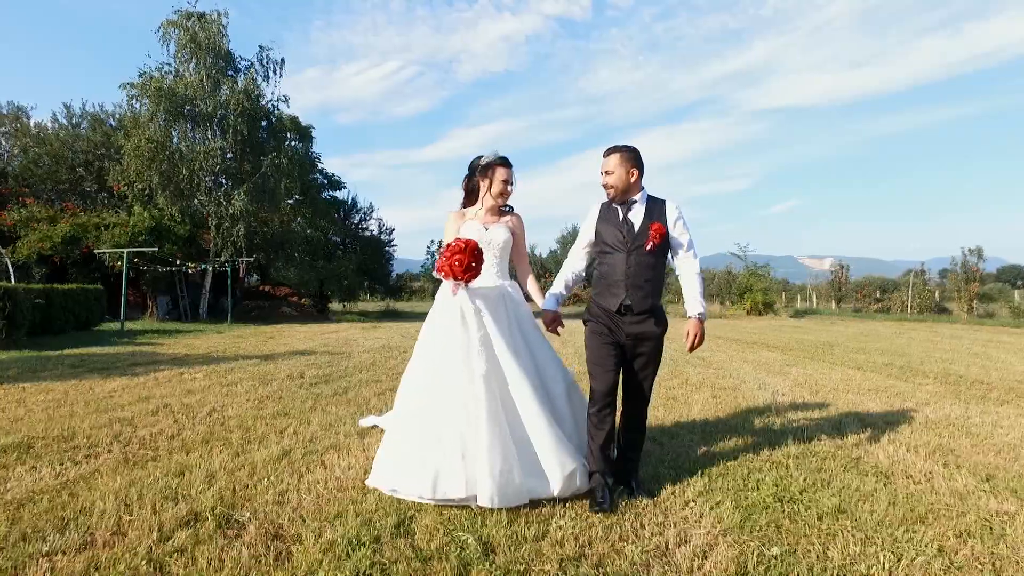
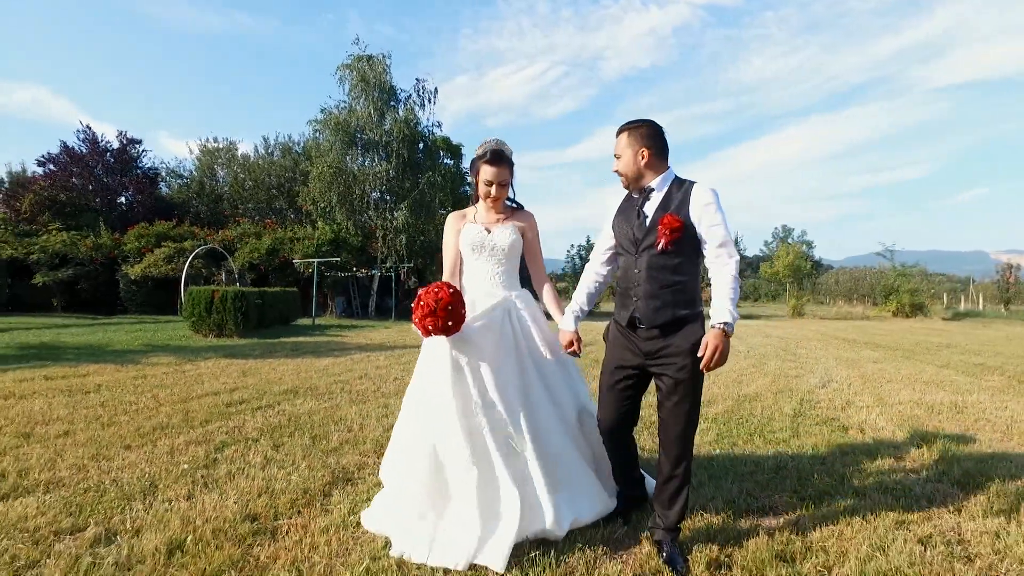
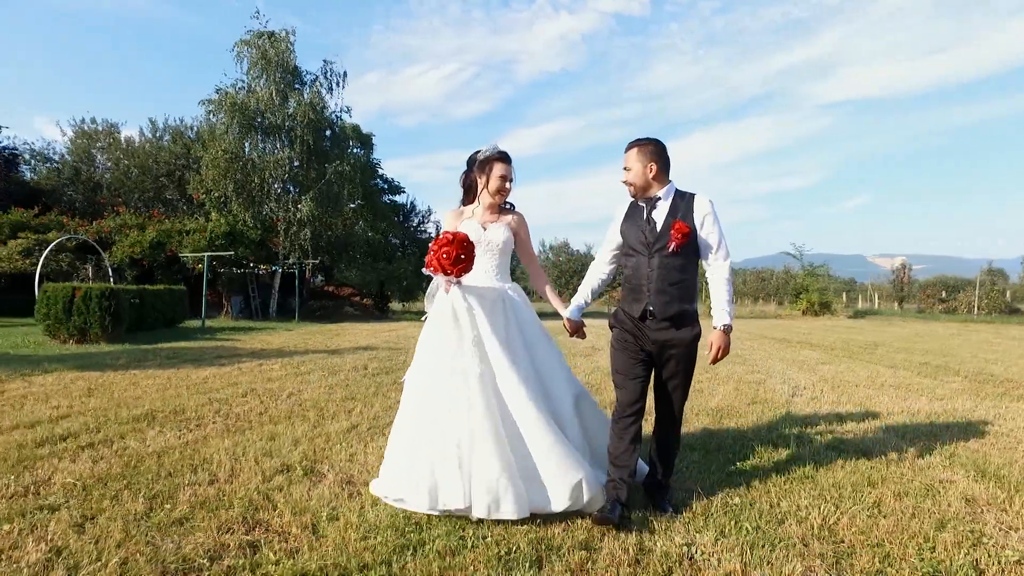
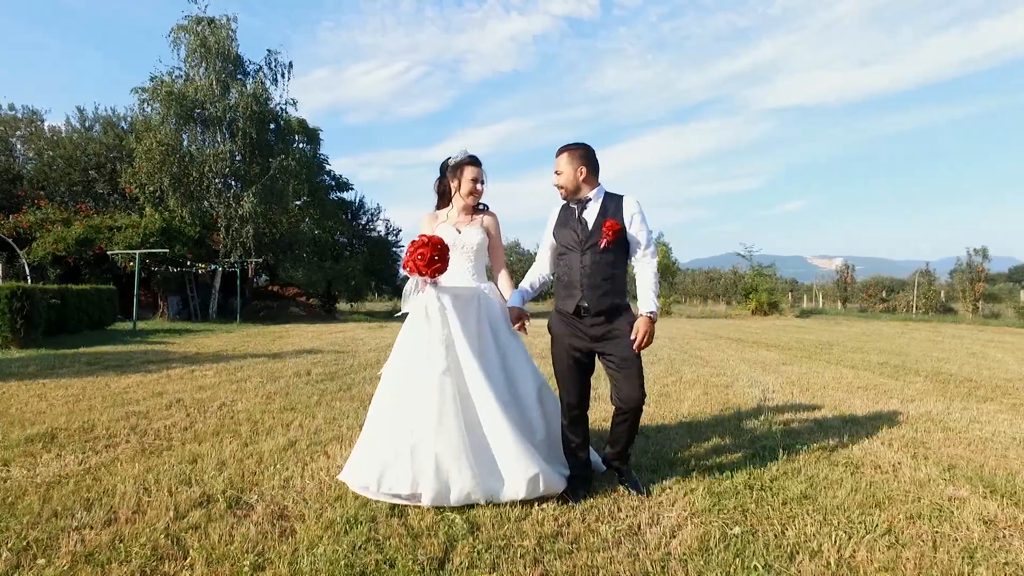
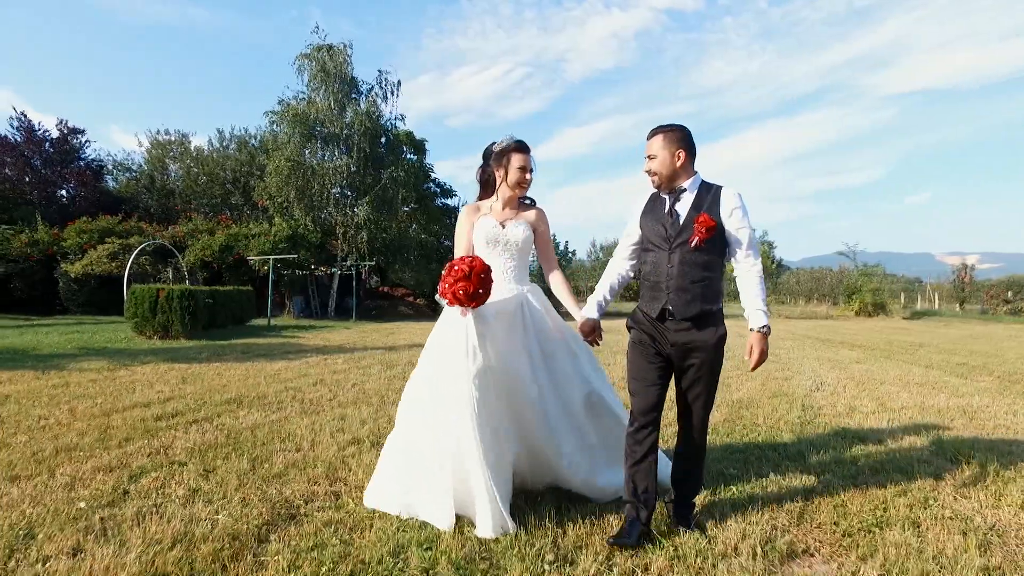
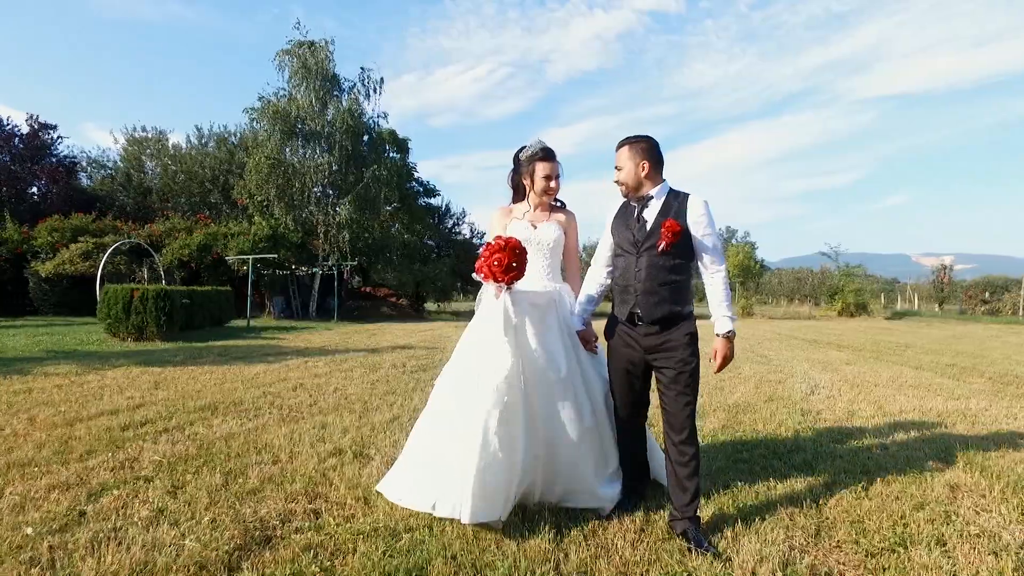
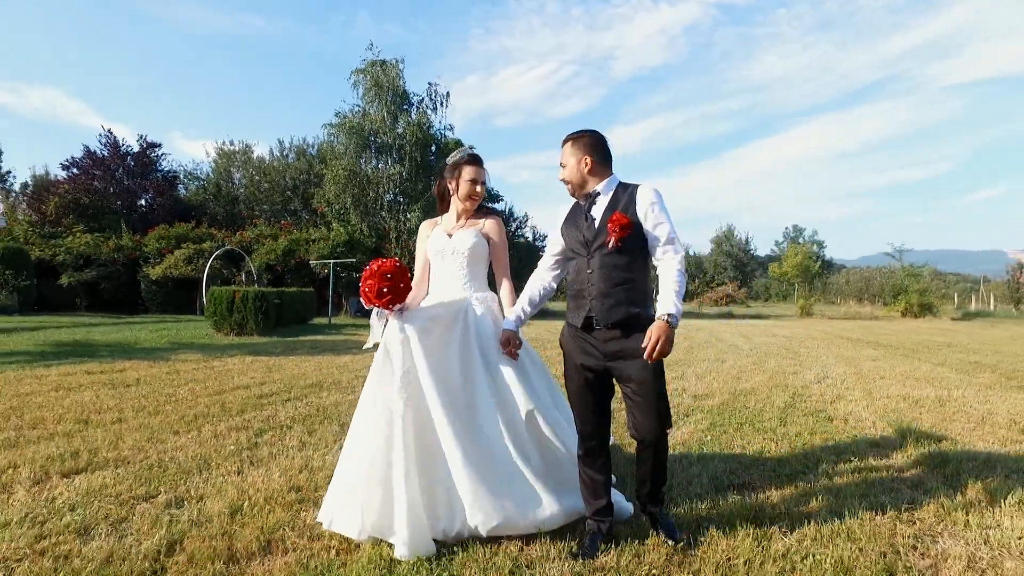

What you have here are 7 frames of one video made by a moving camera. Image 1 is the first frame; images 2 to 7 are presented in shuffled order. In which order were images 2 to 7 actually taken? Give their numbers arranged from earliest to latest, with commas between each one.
4, 3, 6, 5, 2, 7
